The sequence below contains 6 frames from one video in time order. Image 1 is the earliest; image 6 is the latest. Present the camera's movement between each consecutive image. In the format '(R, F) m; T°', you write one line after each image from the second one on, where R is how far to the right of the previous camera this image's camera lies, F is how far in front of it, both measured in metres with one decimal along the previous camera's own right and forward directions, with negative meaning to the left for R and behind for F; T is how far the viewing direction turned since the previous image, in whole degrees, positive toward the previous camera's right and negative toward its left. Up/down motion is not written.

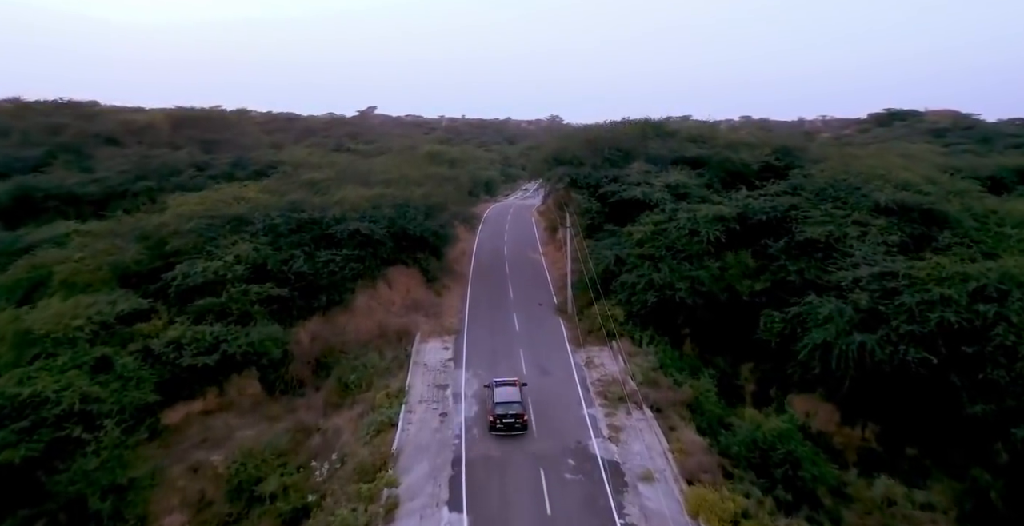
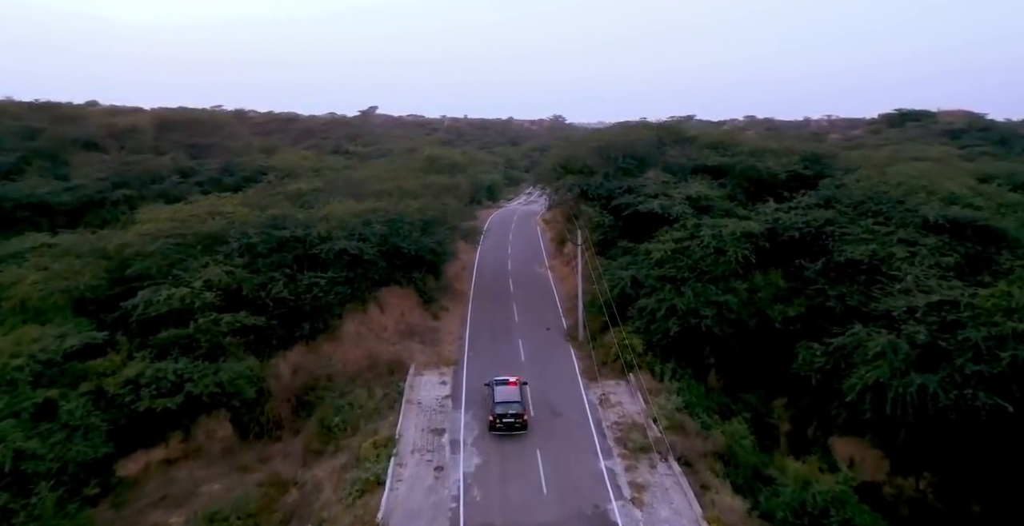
(-0.1, +3.1) m; 0°
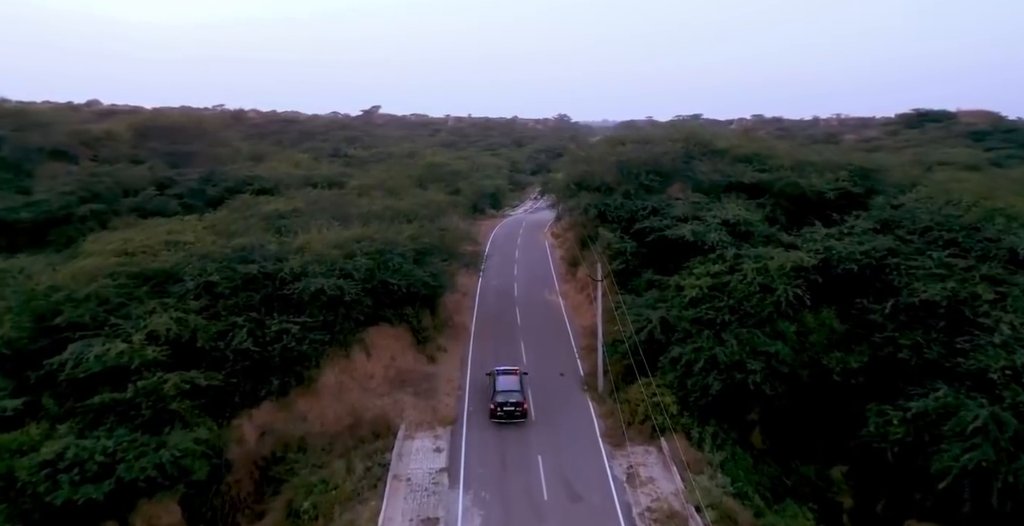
(-0.1, +4.2) m; 0°
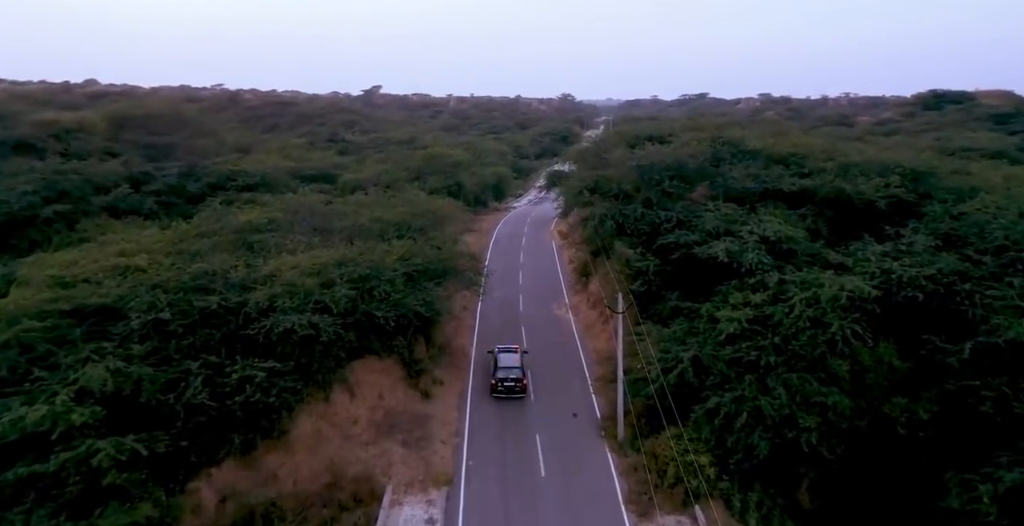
(-0.1, +3.6) m; 0°
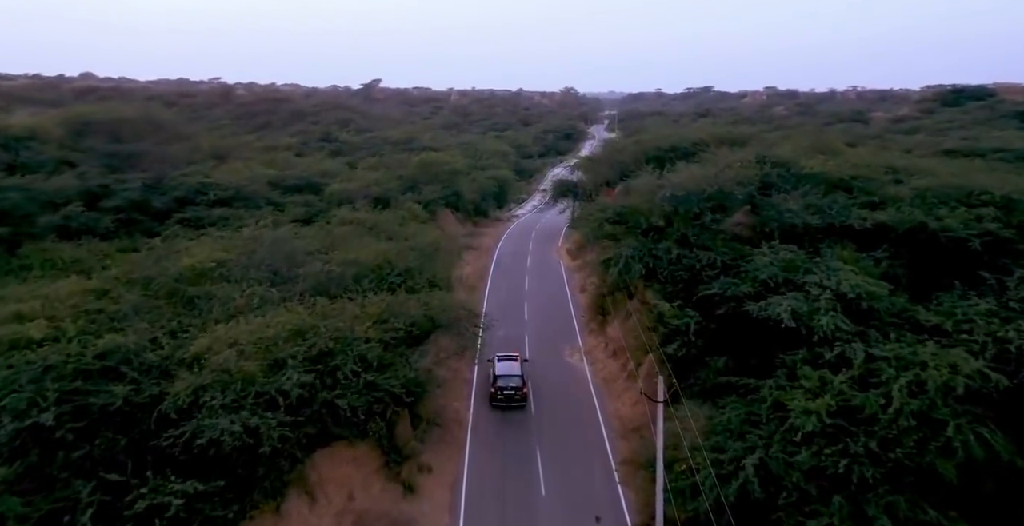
(-0.1, +4.9) m; 0°
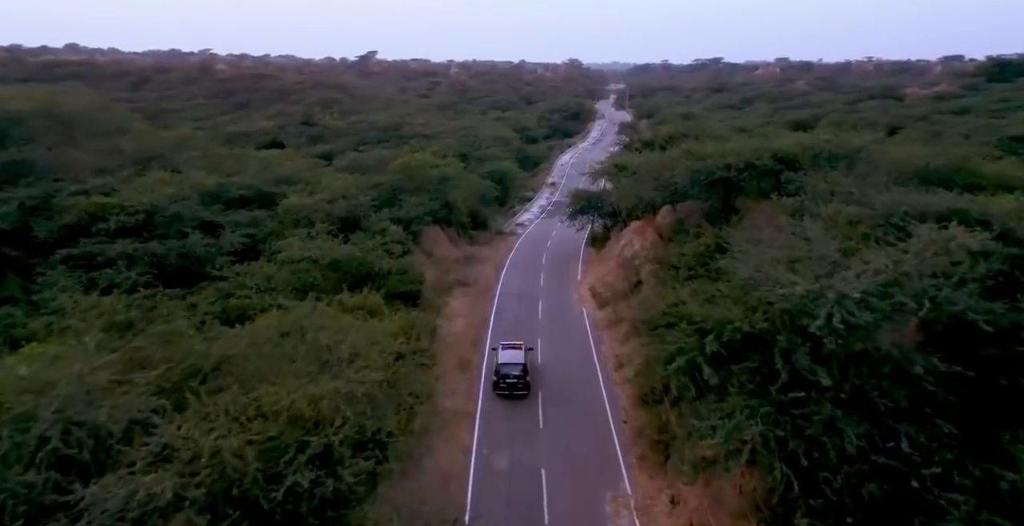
(-0.2, +10.6) m; 0°
